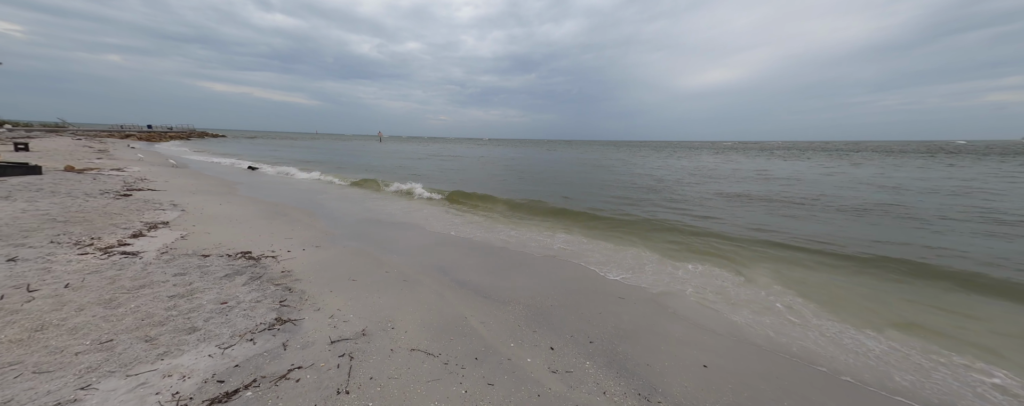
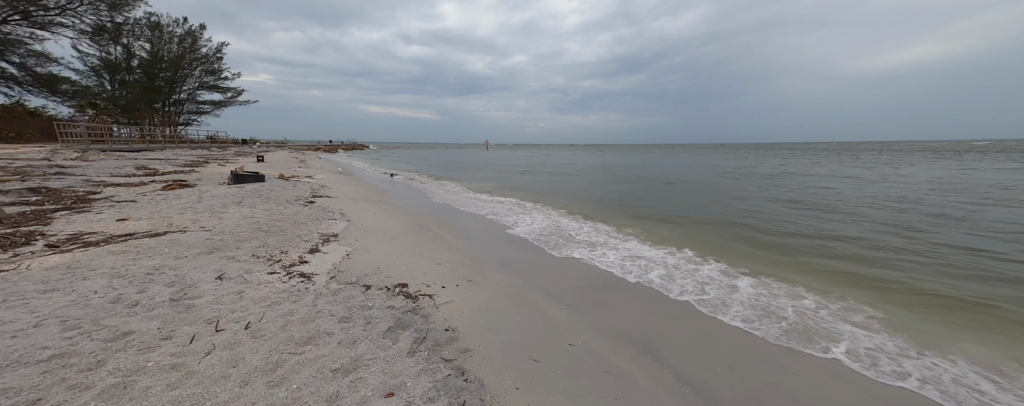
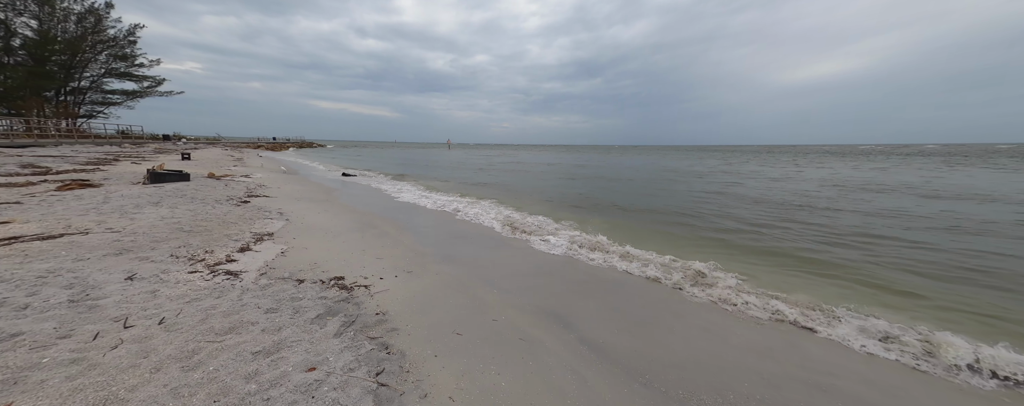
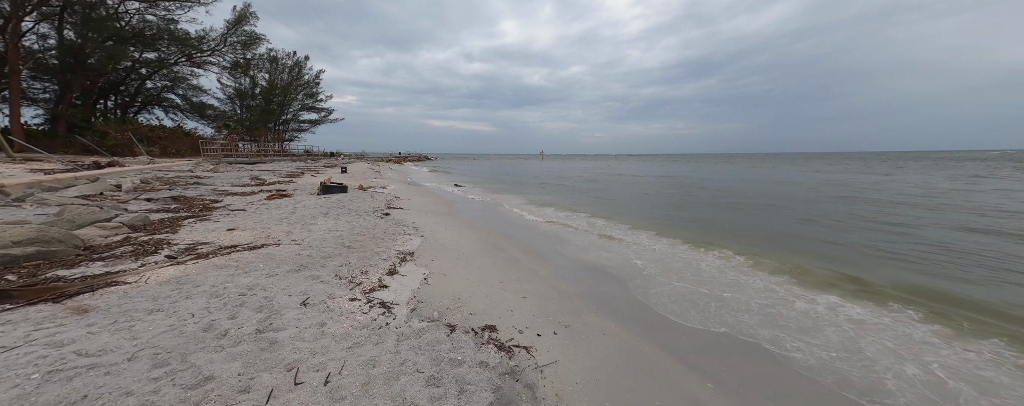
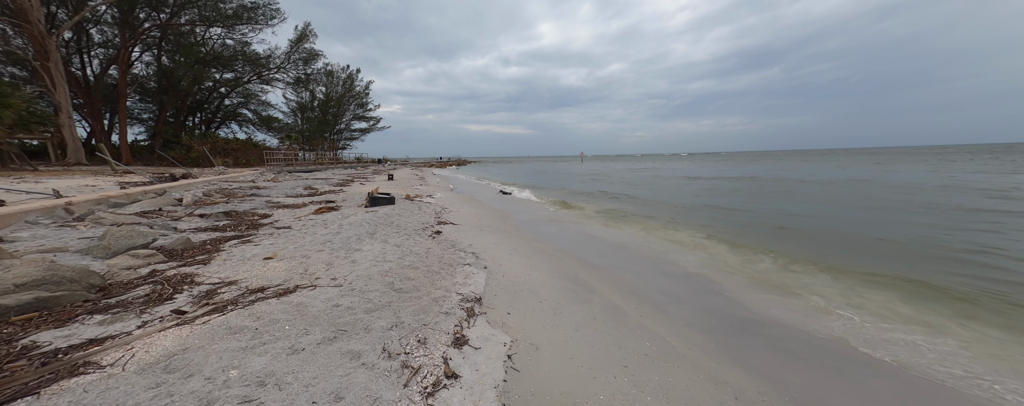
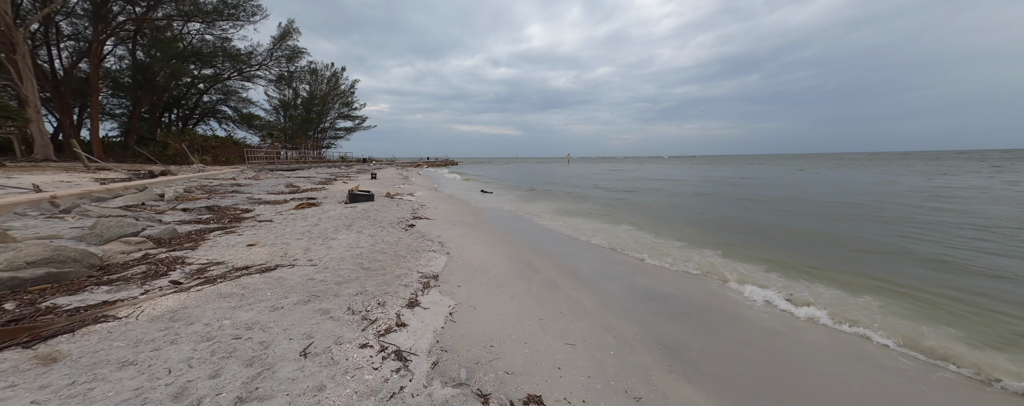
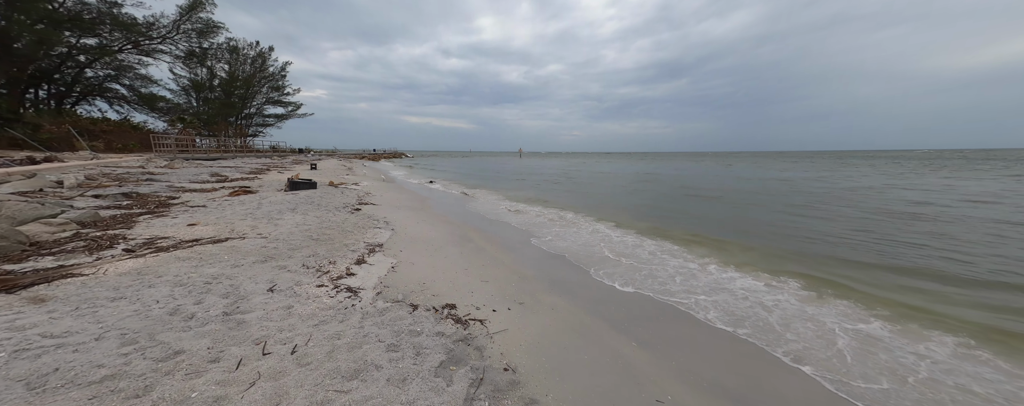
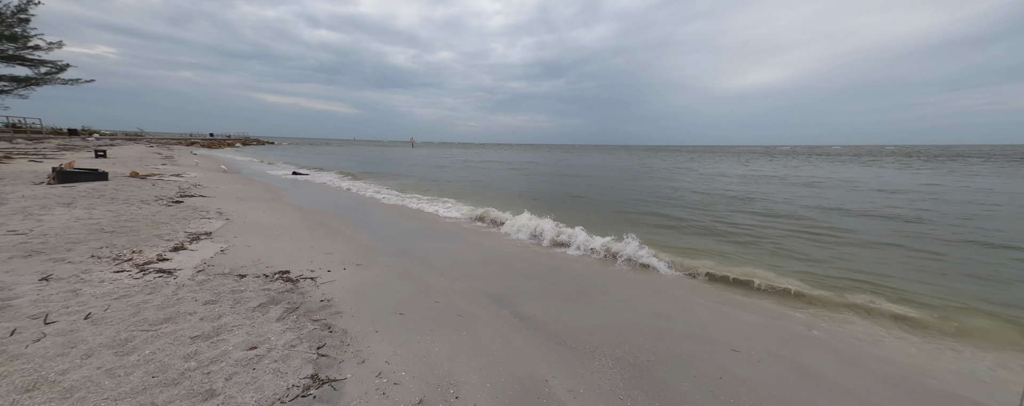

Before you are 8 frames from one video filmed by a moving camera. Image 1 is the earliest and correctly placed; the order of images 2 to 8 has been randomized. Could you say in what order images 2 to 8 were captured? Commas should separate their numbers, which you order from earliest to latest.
8, 3, 2, 7, 4, 6, 5
